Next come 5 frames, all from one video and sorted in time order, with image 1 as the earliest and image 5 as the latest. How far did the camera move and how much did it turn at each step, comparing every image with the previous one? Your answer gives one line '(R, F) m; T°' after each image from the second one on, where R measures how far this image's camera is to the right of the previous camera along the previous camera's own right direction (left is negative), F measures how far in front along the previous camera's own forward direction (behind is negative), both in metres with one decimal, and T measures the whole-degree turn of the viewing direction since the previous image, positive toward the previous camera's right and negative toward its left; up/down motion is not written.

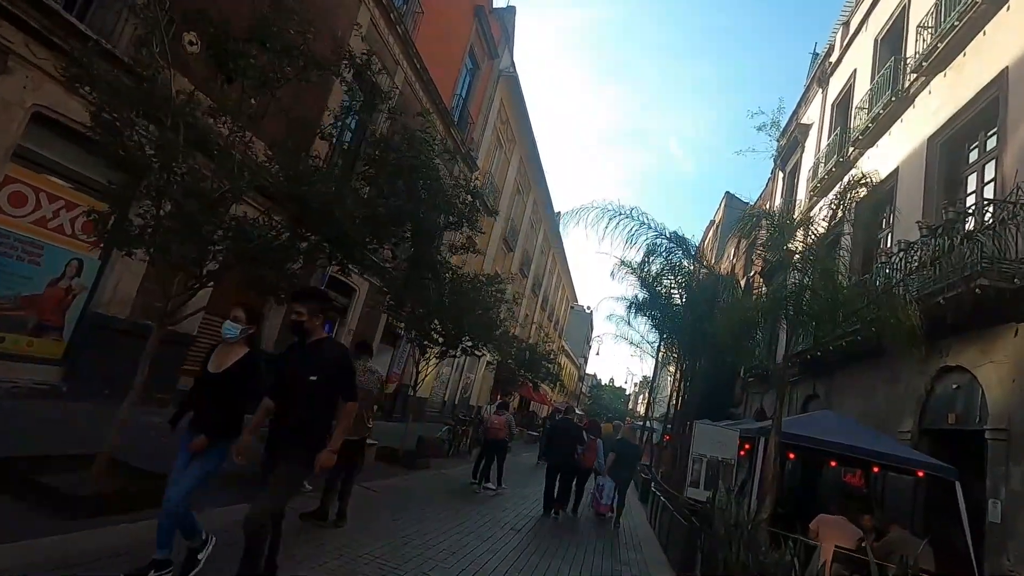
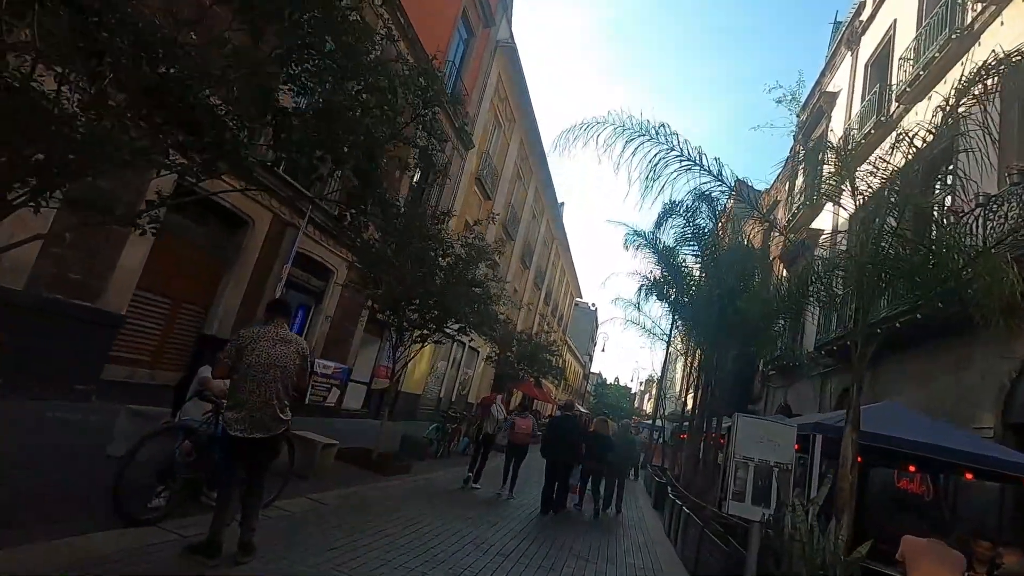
(+0.2, +1.7) m; 0°
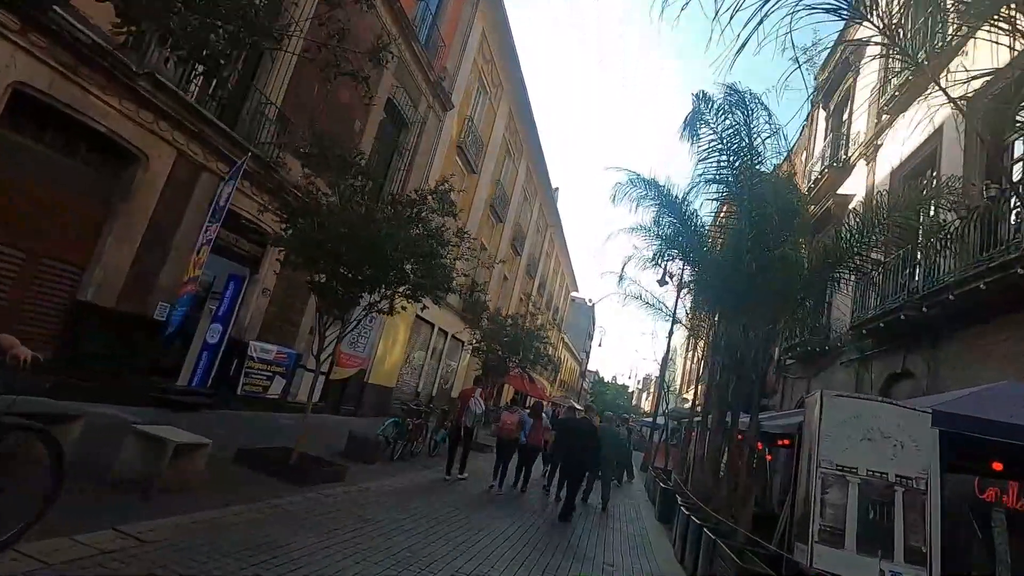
(+0.5, +2.4) m; 0°
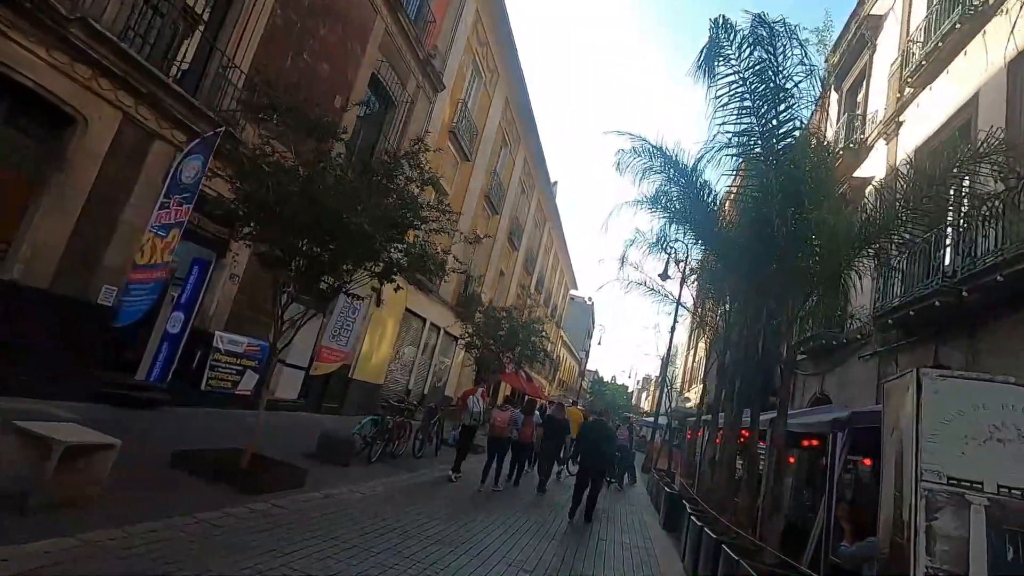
(+0.2, +1.0) m; 0°
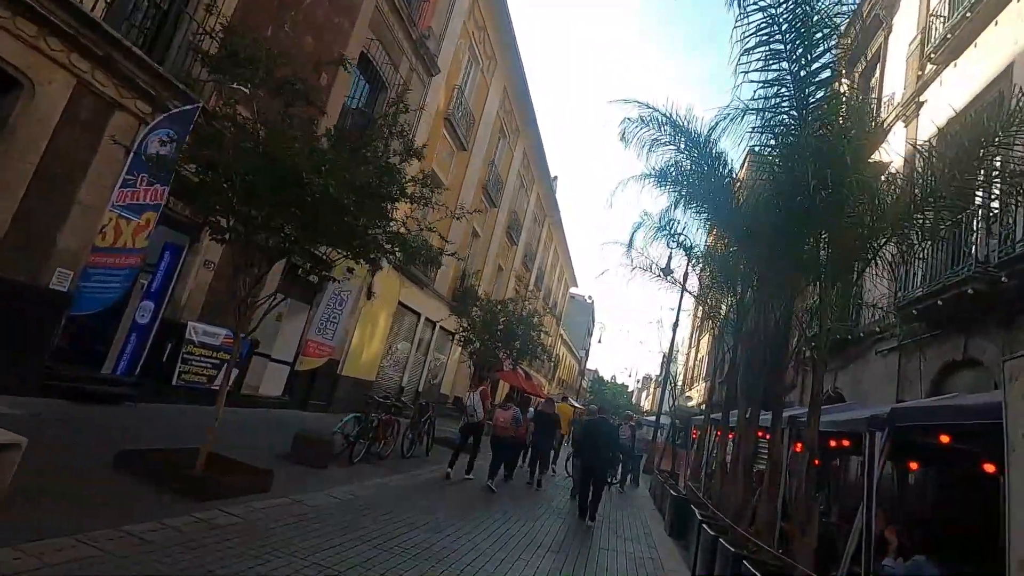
(+0.1, +0.7) m; 0°
